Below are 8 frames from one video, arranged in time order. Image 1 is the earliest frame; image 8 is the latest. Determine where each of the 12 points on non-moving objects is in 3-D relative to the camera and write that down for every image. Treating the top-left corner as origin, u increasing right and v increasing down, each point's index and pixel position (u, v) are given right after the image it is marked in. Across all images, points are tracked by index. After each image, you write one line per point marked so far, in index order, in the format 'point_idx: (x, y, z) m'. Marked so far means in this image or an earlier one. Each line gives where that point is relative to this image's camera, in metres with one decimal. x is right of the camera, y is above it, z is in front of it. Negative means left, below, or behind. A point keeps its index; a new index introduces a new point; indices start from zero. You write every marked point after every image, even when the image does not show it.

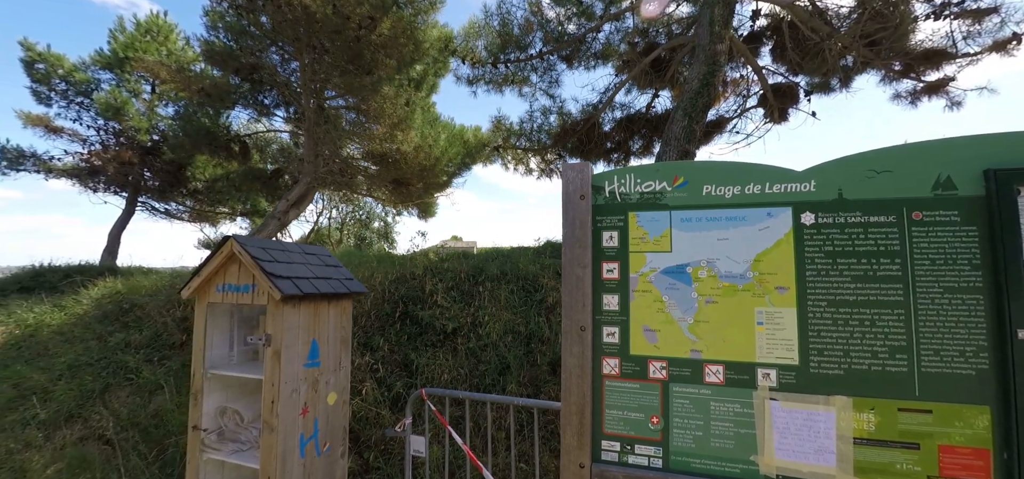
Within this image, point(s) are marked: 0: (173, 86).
0: (-7.5, +3.3, +9.9) m
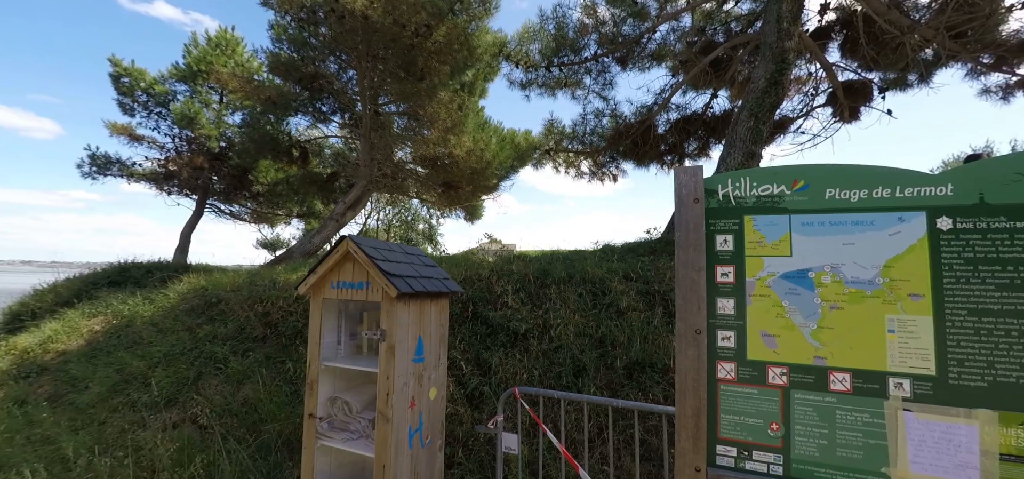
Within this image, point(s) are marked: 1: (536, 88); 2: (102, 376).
0: (-6.3, +3.3, +10.6) m
1: (+0.3, +2.5, +7.5) m
2: (-4.6, -1.5, +5.2) m
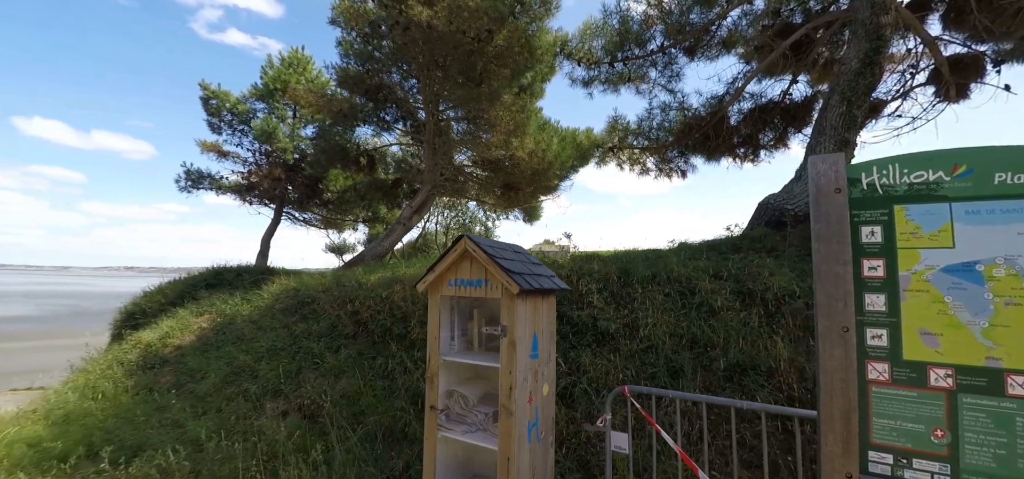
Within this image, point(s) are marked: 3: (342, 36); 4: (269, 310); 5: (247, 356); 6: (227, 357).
0: (-4.7, +3.2, +11.3) m
1: (+1.4, +2.5, +7.4) m
2: (-3.7, -1.6, +5.7) m
3: (-5.0, +5.6, +12.7) m
4: (-3.8, -1.1, +7.1) m
5: (-3.2, -1.4, +5.7) m
6: (-3.6, -1.5, +5.9) m
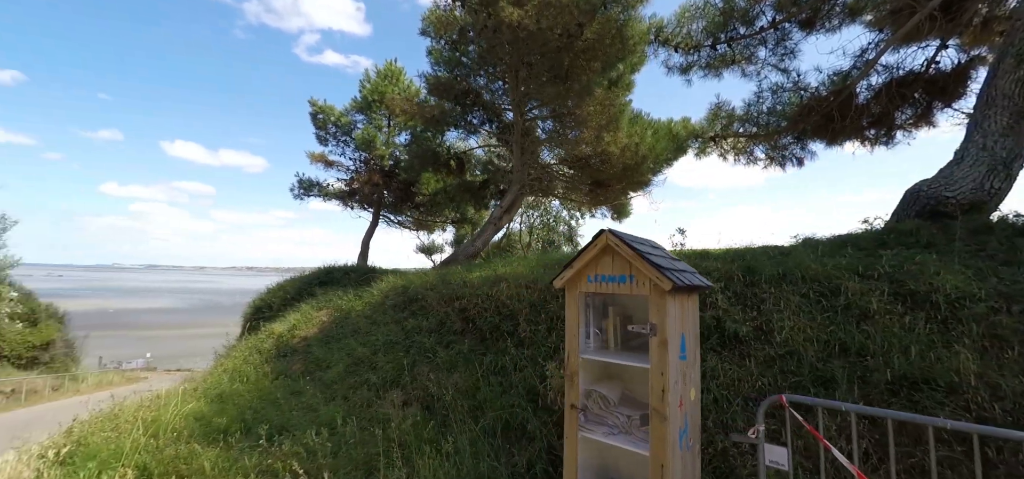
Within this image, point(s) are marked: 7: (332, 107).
0: (-2.4, +3.2, +11.9) m
1: (+2.9, +2.5, +7.0) m
2: (-2.4, -1.6, +6.2) m
3: (-2.4, +5.6, +13.3) m
4: (-2.2, -1.1, +7.5) m
5: (-1.9, -1.4, +6.1) m
6: (-2.2, -1.5, +6.4) m
7: (-7.8, +5.6, +19.7) m
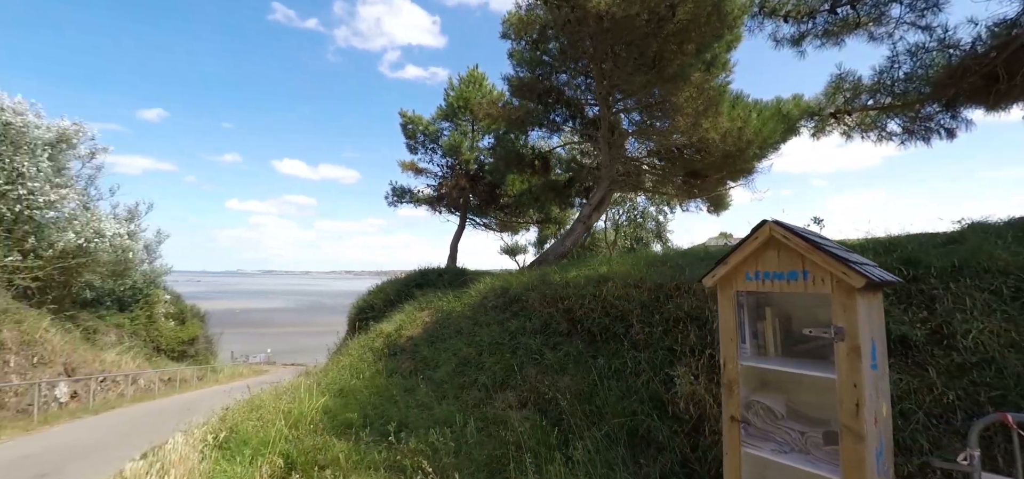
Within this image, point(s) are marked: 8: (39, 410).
0: (-0.1, +3.2, +12.0) m
1: (+4.3, +2.7, +6.2) m
2: (-1.0, -1.7, +6.4) m
3: (+0.1, +5.6, +13.4) m
4: (-0.6, -1.2, +7.7) m
5: (-0.5, -1.4, +6.2) m
6: (-0.8, -1.5, +6.5) m
7: (-4.1, +5.5, +20.6) m
8: (-10.3, -3.7, +10.2) m
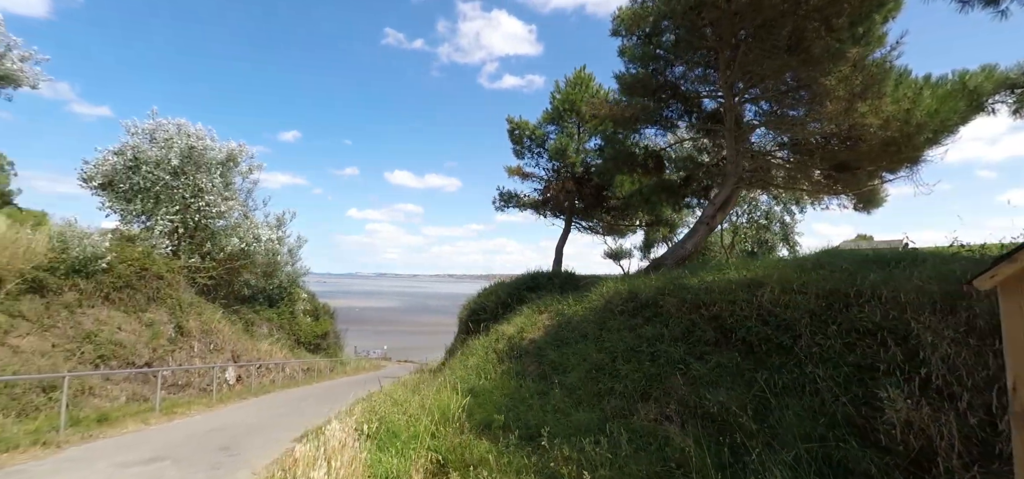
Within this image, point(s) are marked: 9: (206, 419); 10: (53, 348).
0: (+2.8, +3.1, +11.6) m
1: (+5.8, +2.7, +5.0) m
2: (+0.8, -1.7, +6.2) m
3: (+3.2, +5.5, +13.0) m
4: (+1.4, -1.2, +7.4) m
5: (+1.2, -1.5, +6.0) m
6: (+1.0, -1.6, +6.3) m
7: (+0.7, +5.3, +20.9) m
8: (-7.6, -3.8, +11.9) m
9: (-5.7, -3.3, +8.7) m
10: (-8.9, -2.1, +9.0) m
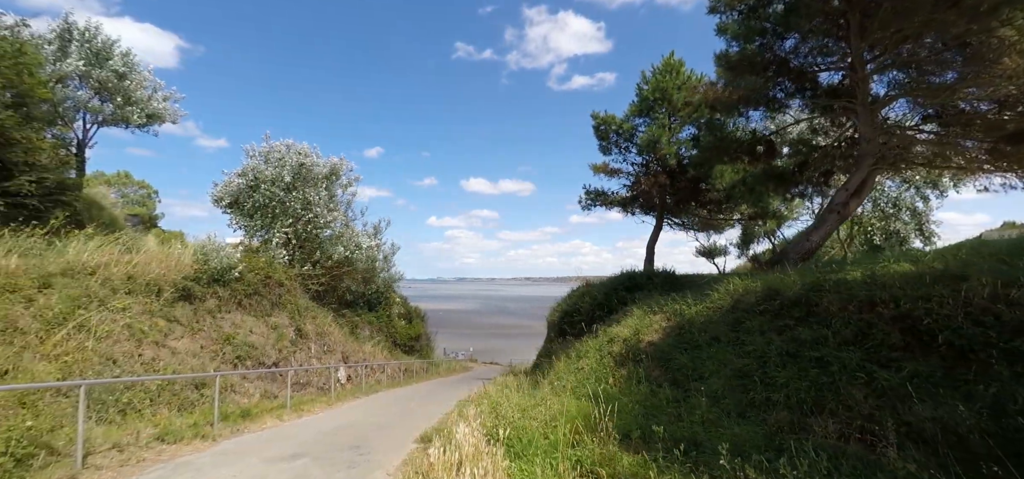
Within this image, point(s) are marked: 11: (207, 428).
0: (+5.0, +3.2, +10.7) m
1: (+7.0, +2.9, +3.7) m
2: (+2.4, -1.6, +5.7) m
3: (+5.6, +5.6, +12.0) m
4: (+3.2, -1.1, +6.8) m
5: (+2.7, -1.4, +5.4) m
6: (+2.6, -1.5, +5.8) m
7: (+4.5, +5.3, +20.2) m
8: (-4.9, -4.0, +12.6) m
9: (-3.6, -3.5, +9.2) m
10: (-6.7, -2.3, +10.0) m
11: (-4.5, -2.8, +6.9) m
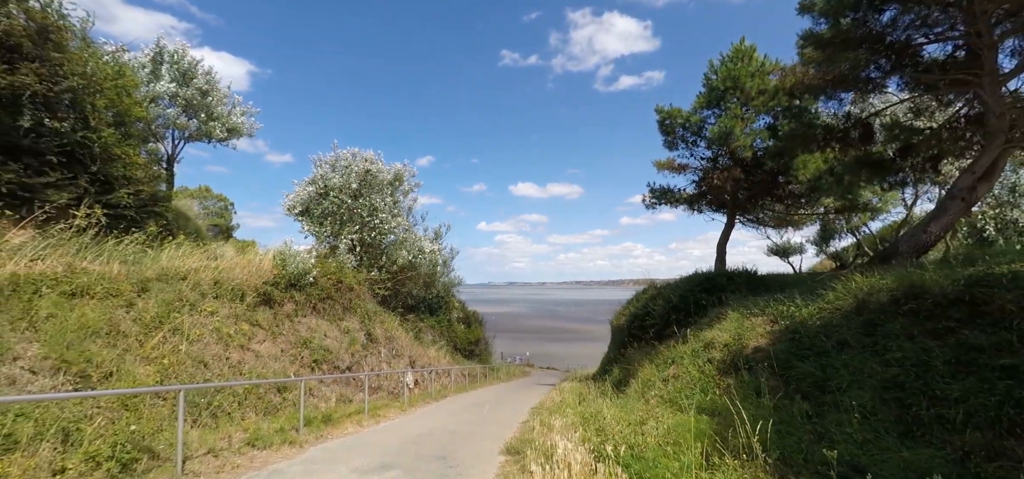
0: (+6.6, +3.3, +9.7) m
1: (+7.8, +3.2, +2.5) m
2: (+3.5, -1.5, +4.9) m
3: (+7.3, +5.8, +10.9) m
4: (+4.4, -1.0, +5.9) m
5: (+3.8, -1.2, +4.5) m
6: (+3.7, -1.4, +5.0) m
7: (+7.0, +5.4, +19.2) m
8: (-2.9, -4.1, +12.5) m
9: (-2.0, -3.5, +9.0) m
10: (-5.1, -2.5, +10.2) m
11: (-3.2, -2.9, +6.9) m
